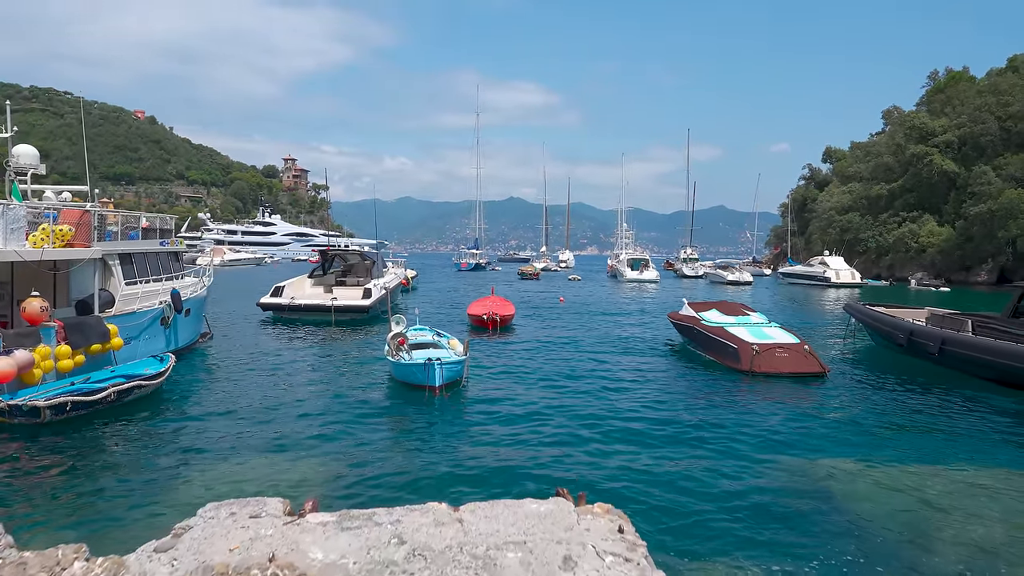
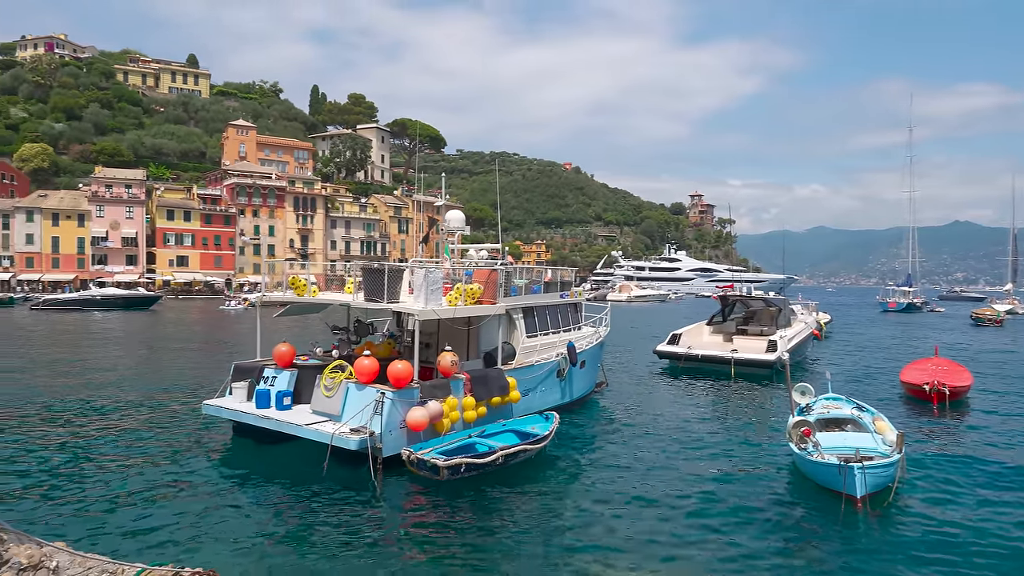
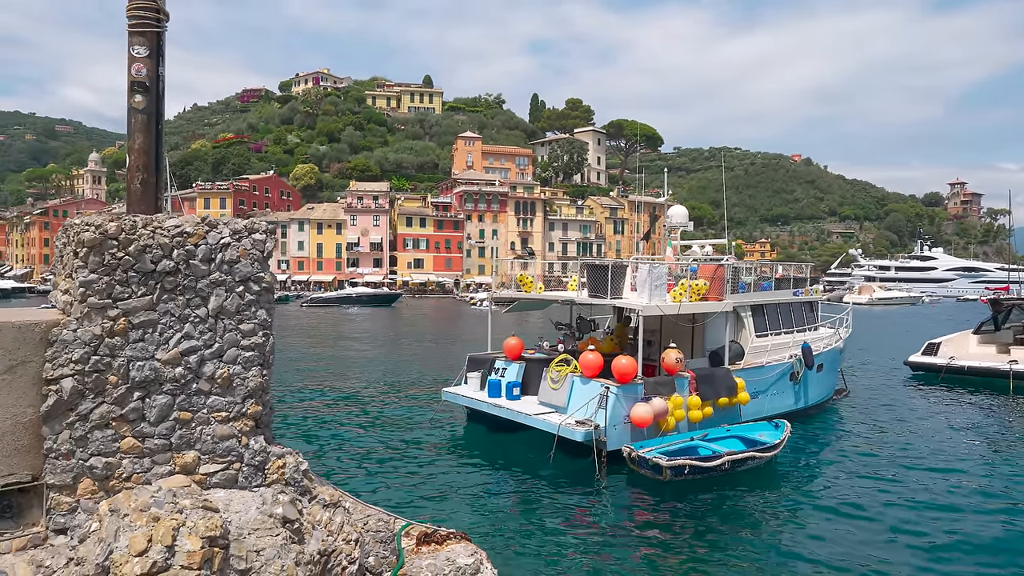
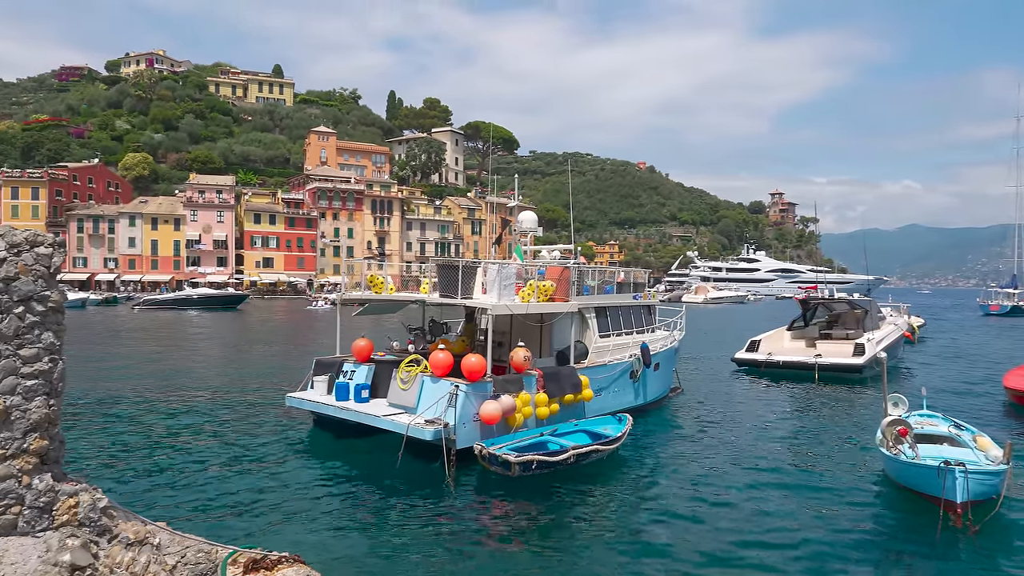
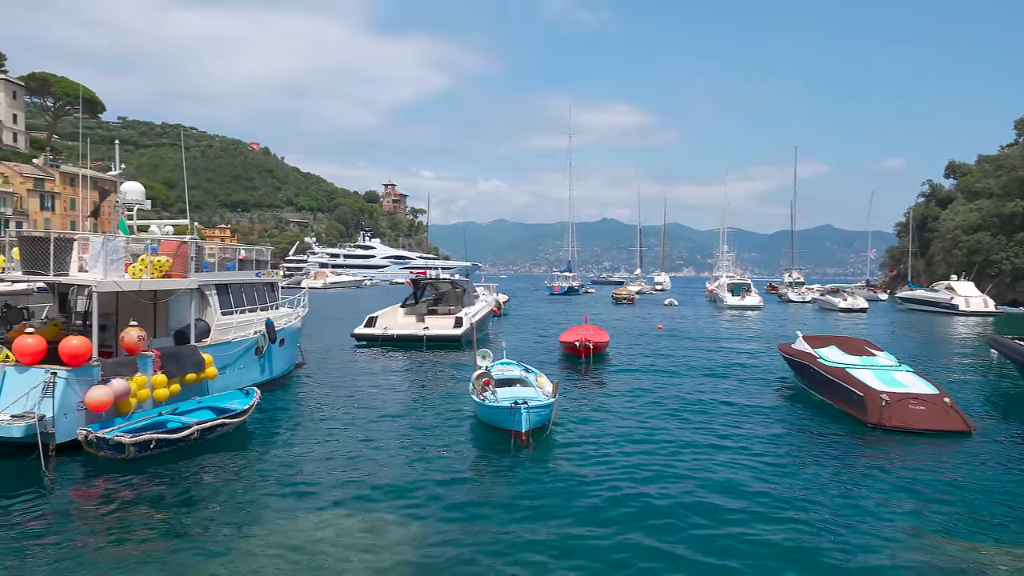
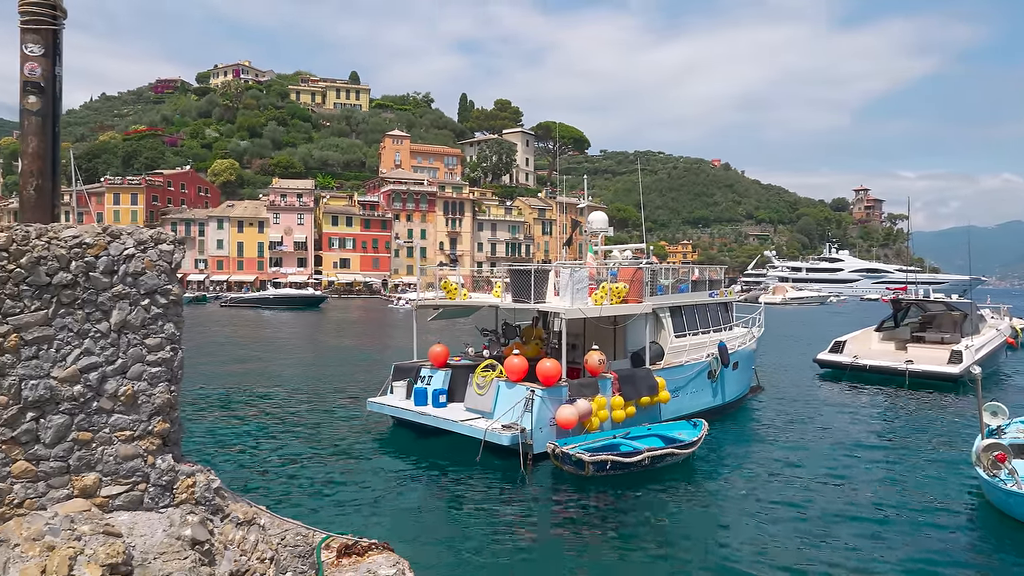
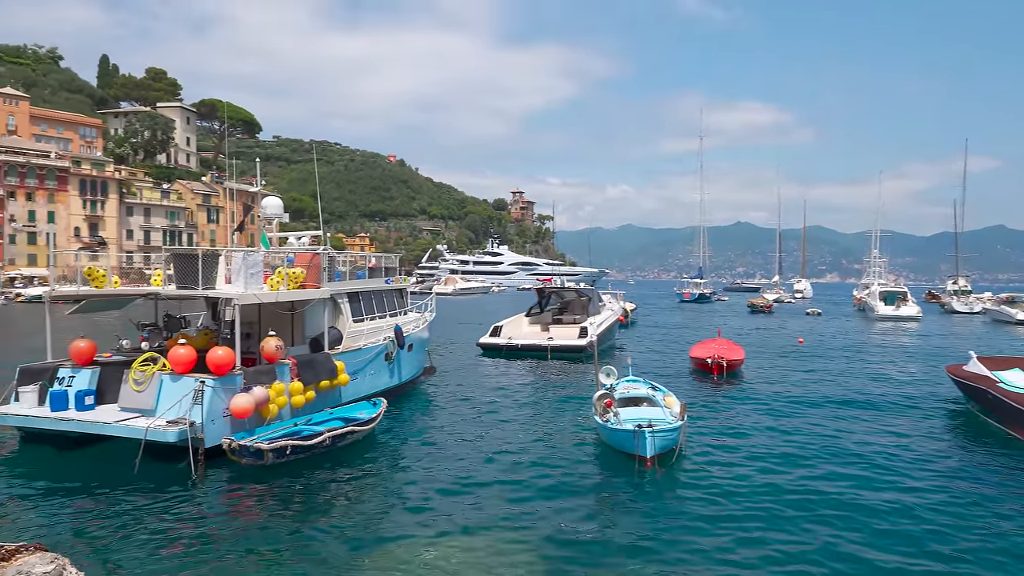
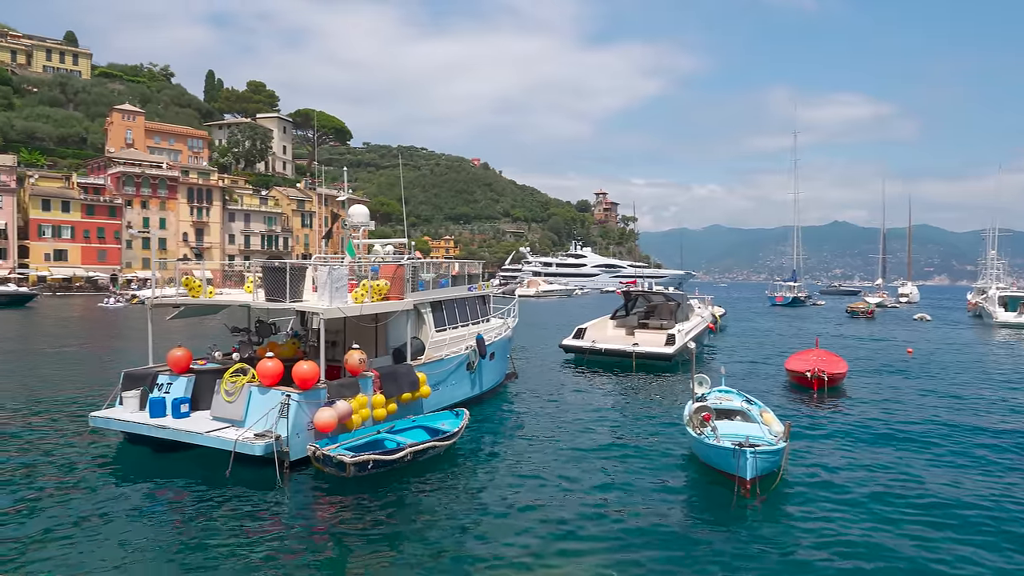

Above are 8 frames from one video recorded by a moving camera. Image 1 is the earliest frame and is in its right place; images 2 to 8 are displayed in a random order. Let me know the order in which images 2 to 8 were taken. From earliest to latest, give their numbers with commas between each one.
5, 7, 8, 2, 4, 6, 3
